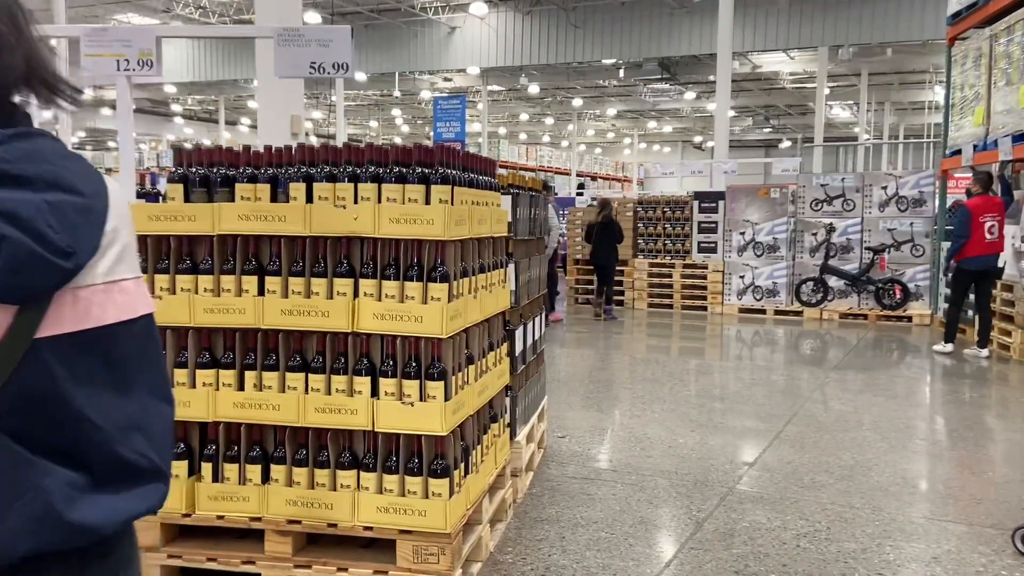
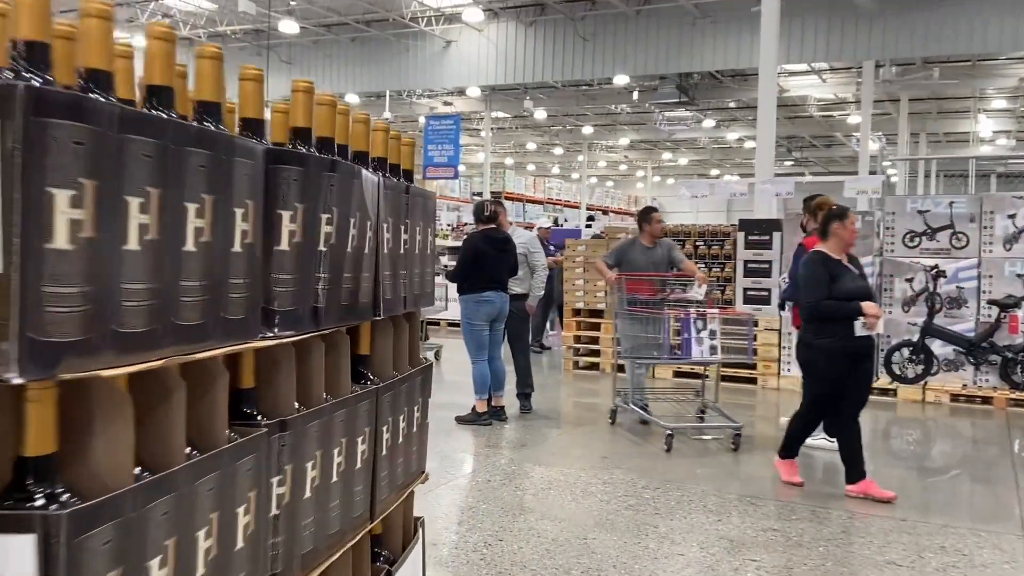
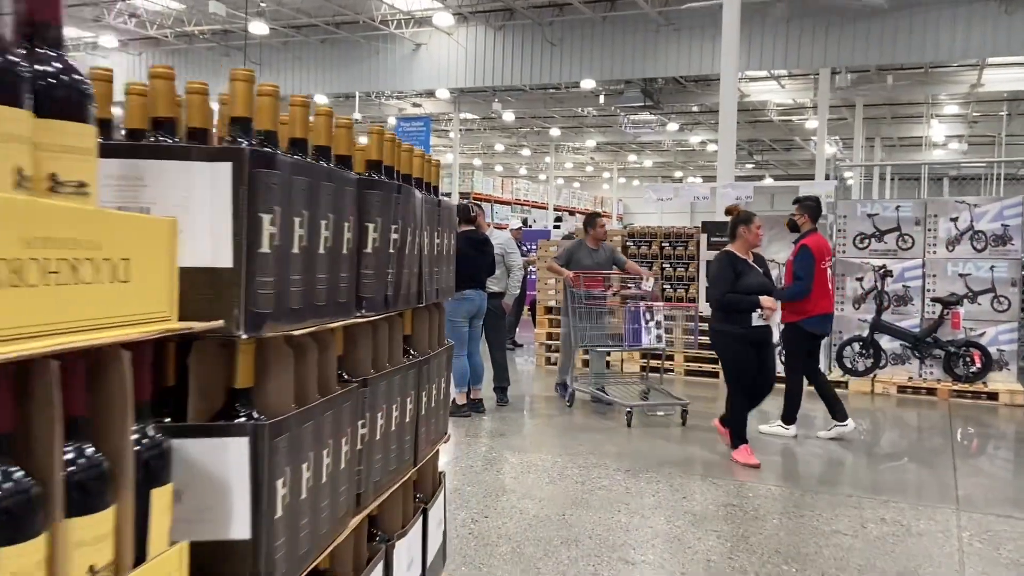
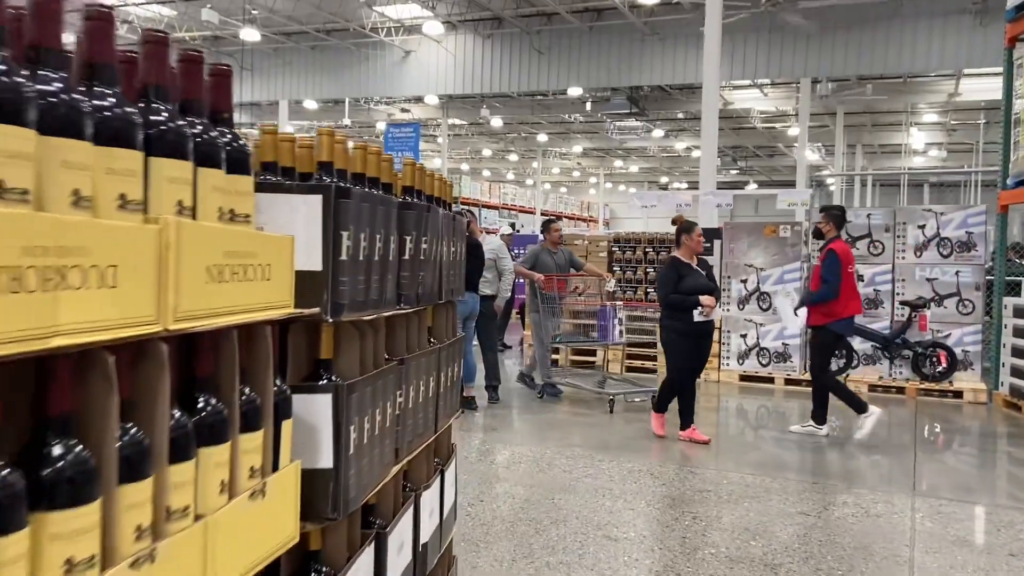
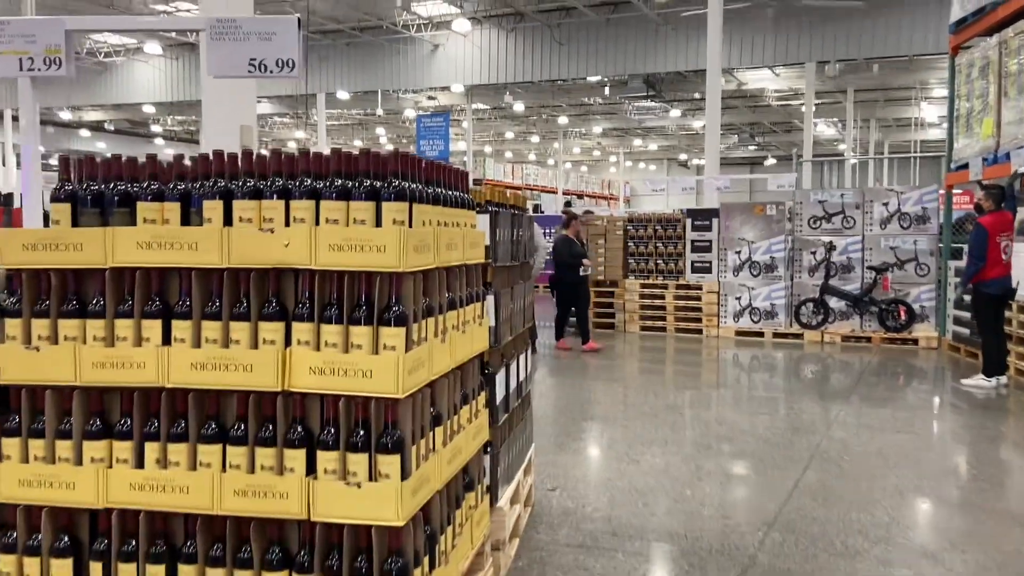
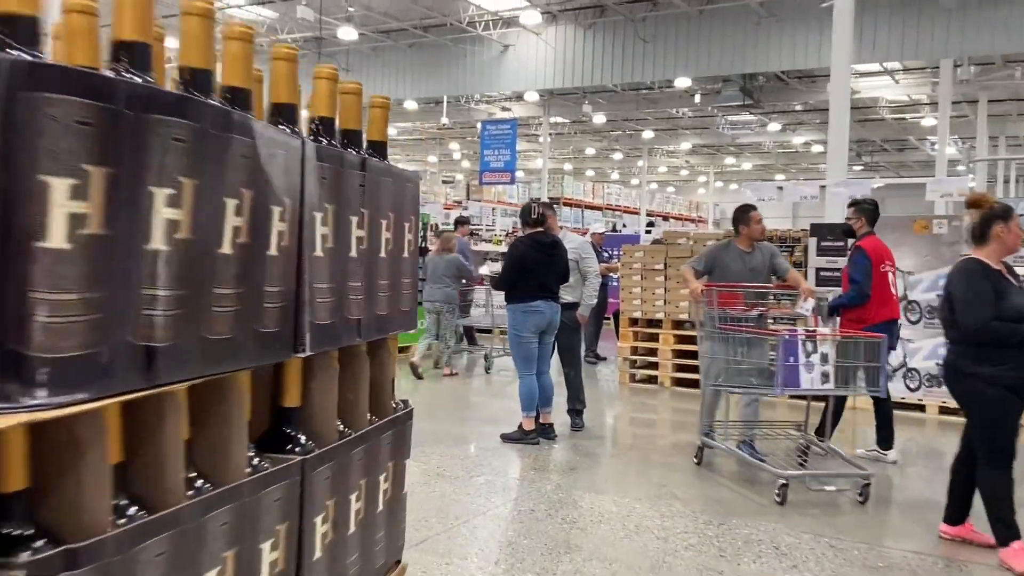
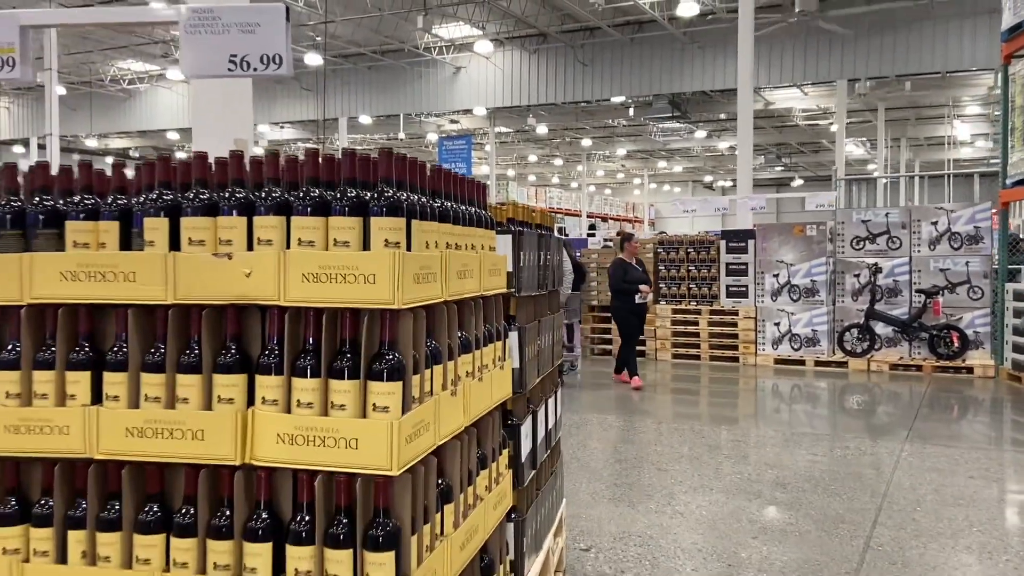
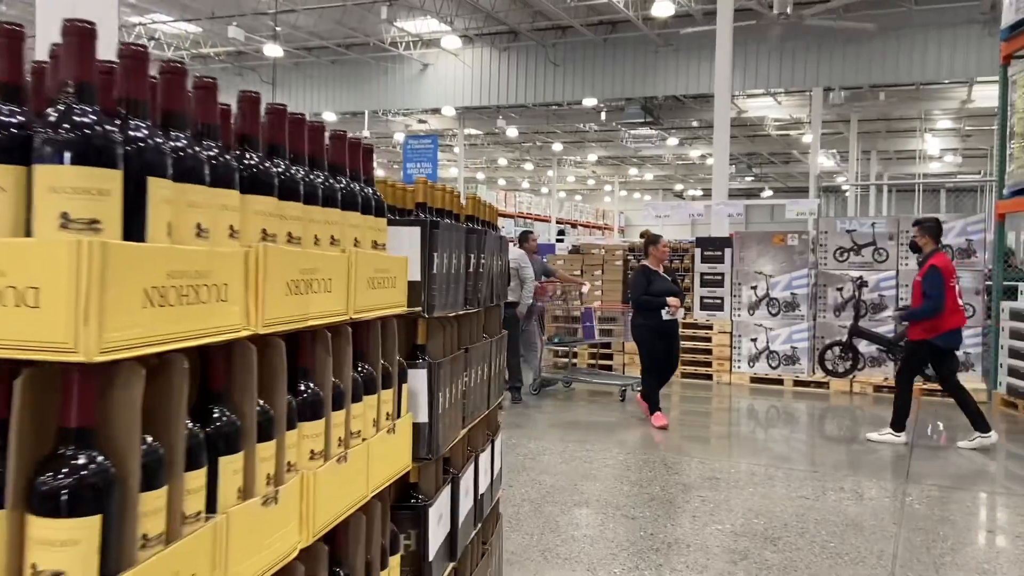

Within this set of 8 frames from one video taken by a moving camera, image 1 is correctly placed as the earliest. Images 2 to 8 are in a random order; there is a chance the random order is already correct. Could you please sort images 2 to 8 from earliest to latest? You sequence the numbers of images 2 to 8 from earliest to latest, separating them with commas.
5, 7, 8, 4, 3, 2, 6
